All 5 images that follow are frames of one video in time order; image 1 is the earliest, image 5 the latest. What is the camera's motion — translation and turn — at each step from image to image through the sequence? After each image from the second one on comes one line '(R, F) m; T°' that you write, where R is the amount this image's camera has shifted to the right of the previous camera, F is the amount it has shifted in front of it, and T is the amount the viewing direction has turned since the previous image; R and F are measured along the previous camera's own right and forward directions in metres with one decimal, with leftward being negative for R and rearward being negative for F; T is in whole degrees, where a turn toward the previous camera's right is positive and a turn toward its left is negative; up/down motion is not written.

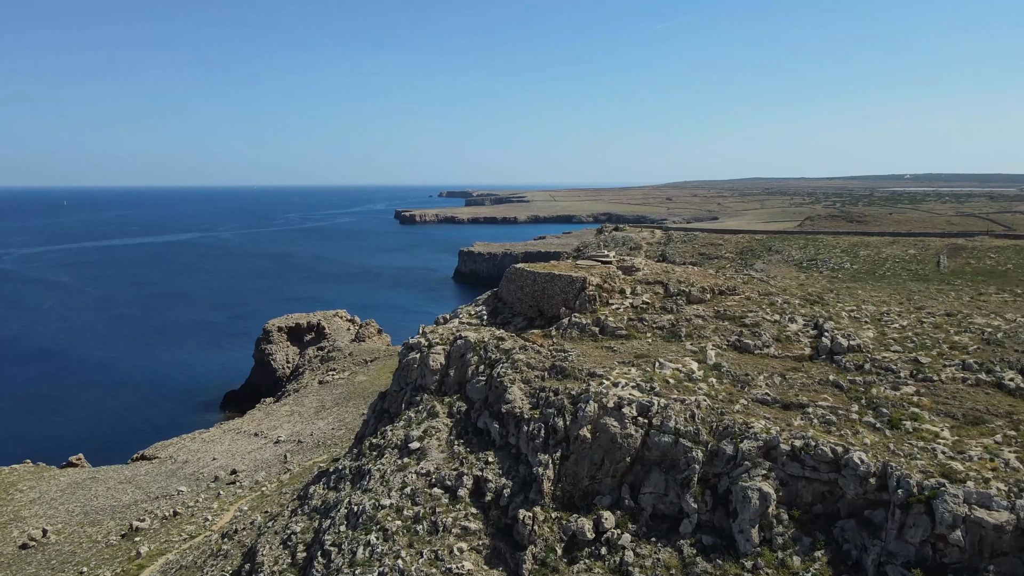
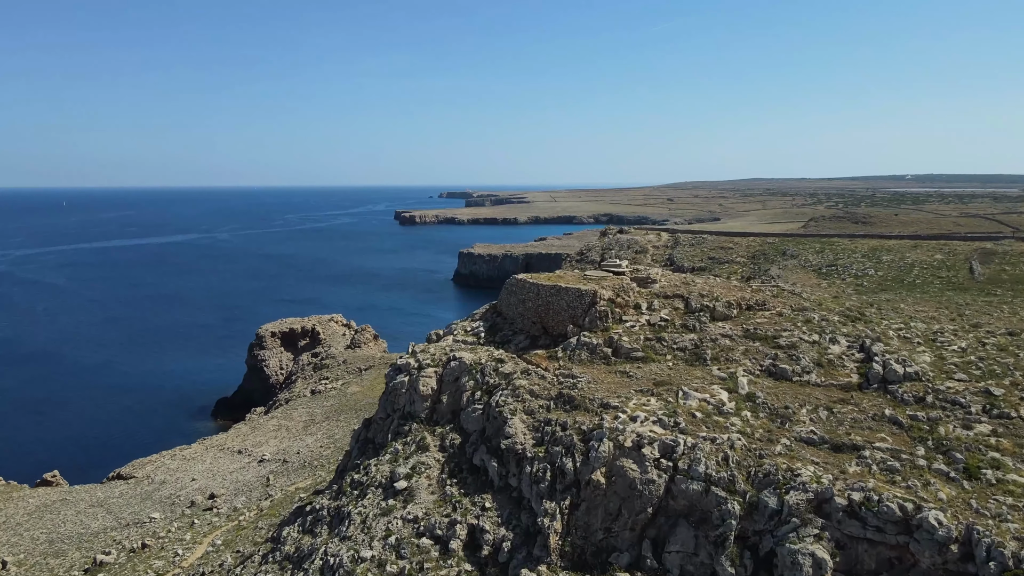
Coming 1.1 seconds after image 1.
(0.0, +2.0) m; 0°
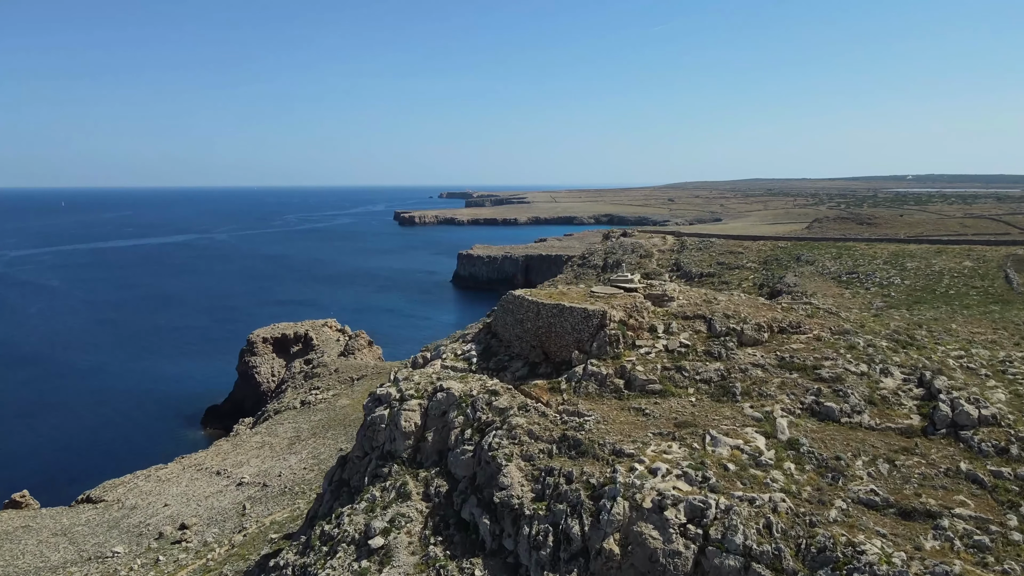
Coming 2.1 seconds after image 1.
(+0.1, +2.0) m; 0°
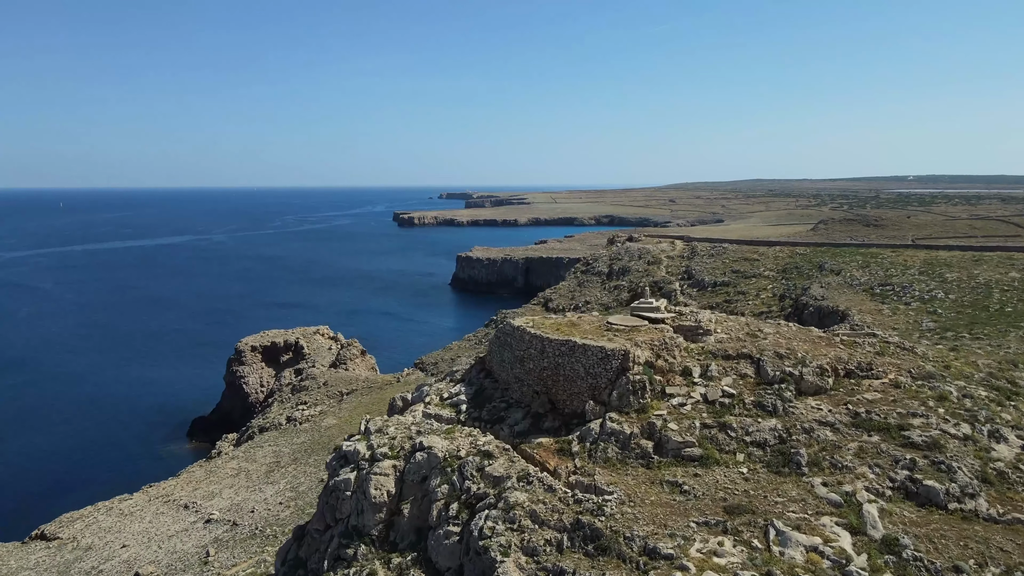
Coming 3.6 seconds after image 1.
(0.0, +2.7) m; 0°
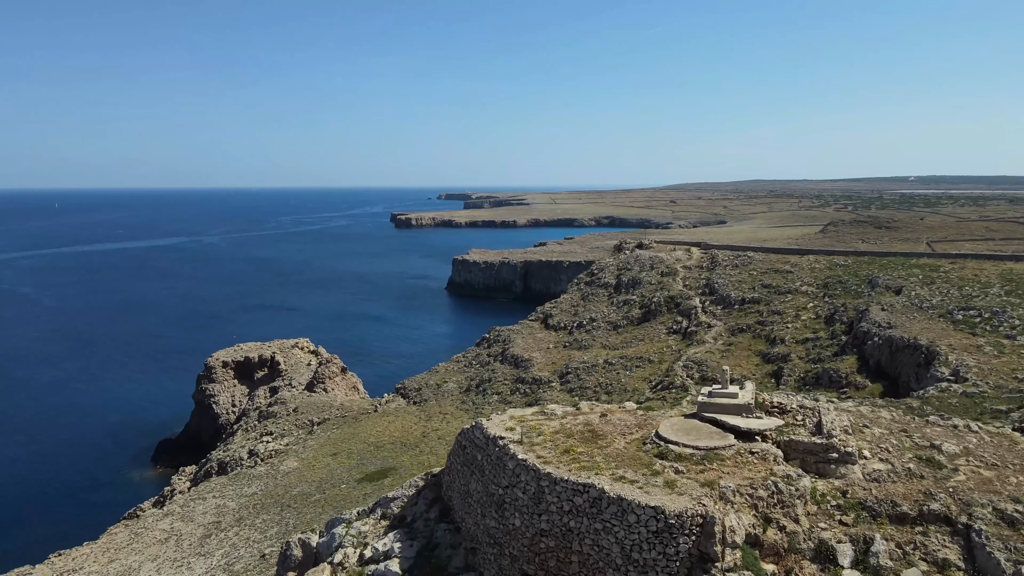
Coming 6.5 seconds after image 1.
(+0.2, +5.2) m; 0°
